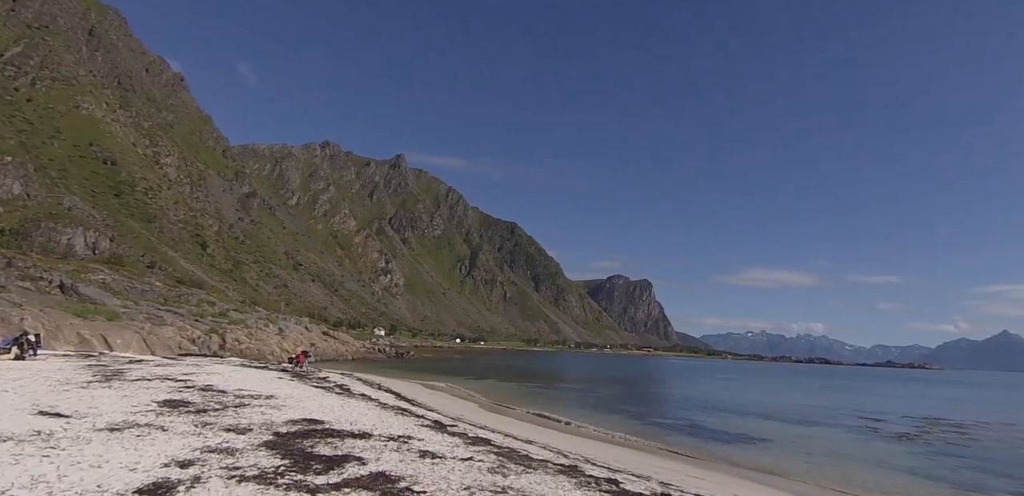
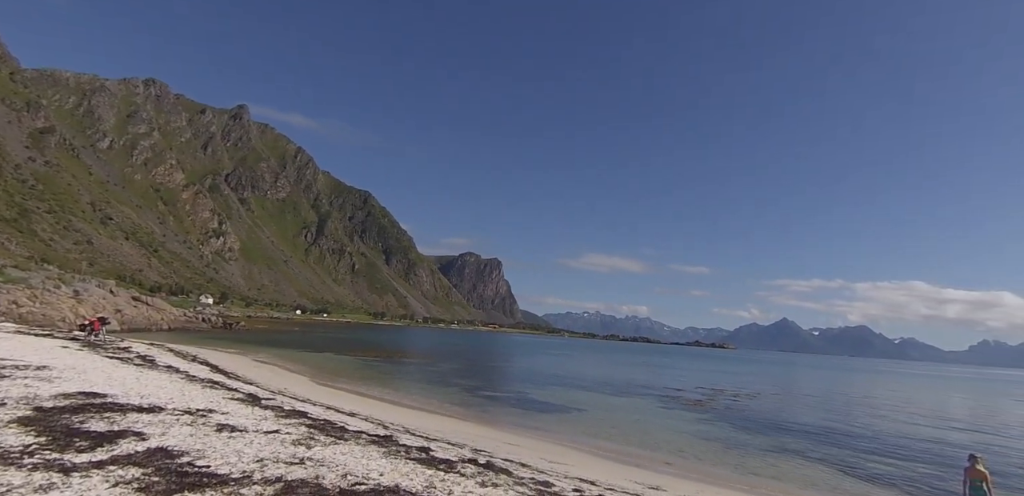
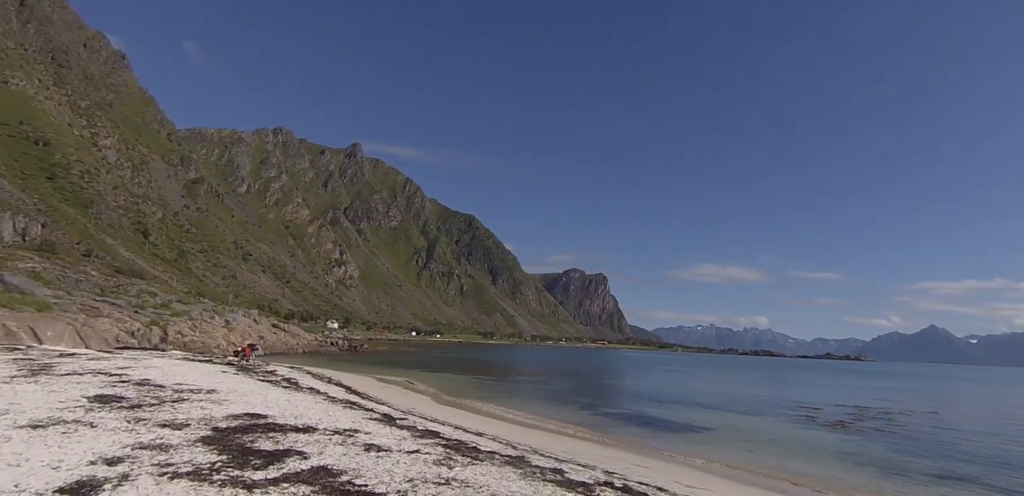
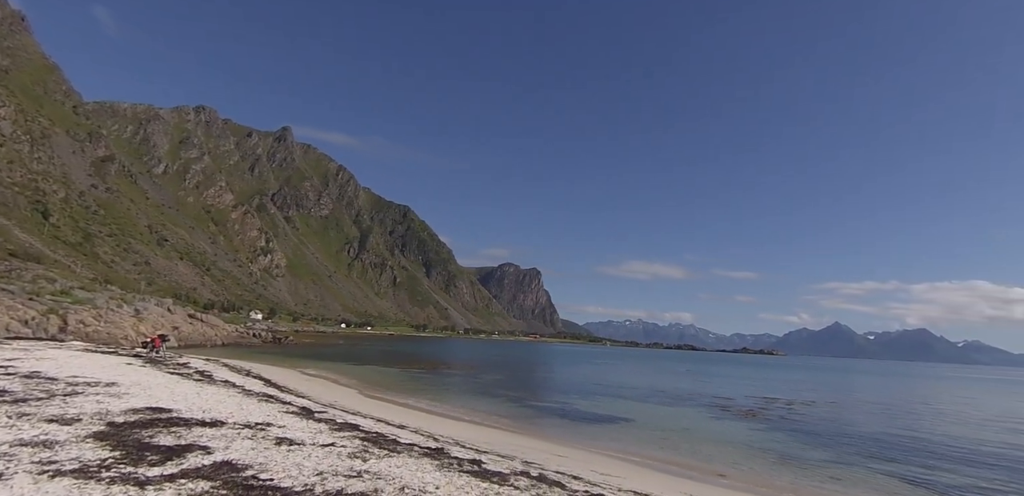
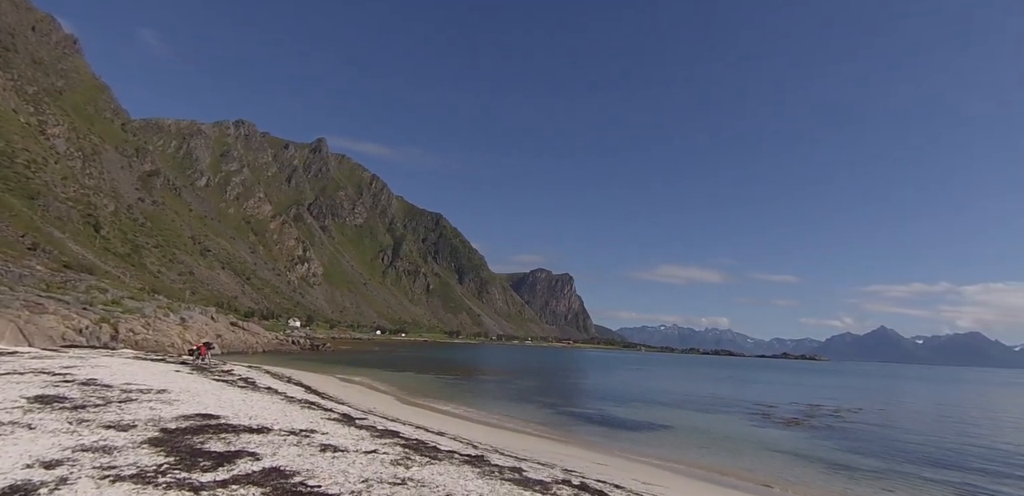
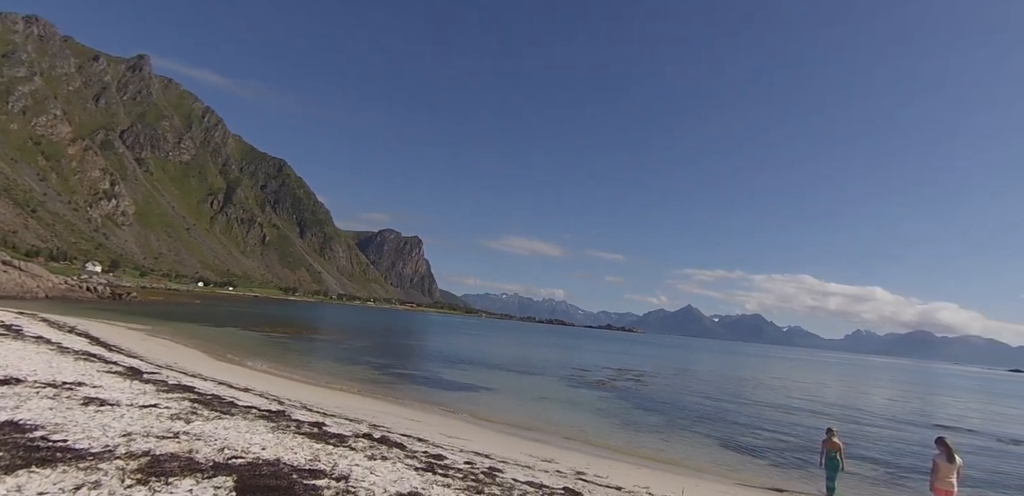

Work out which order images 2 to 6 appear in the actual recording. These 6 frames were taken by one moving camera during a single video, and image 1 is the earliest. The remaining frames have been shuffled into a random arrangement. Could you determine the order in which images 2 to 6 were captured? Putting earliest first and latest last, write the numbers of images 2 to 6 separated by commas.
3, 5, 4, 2, 6
